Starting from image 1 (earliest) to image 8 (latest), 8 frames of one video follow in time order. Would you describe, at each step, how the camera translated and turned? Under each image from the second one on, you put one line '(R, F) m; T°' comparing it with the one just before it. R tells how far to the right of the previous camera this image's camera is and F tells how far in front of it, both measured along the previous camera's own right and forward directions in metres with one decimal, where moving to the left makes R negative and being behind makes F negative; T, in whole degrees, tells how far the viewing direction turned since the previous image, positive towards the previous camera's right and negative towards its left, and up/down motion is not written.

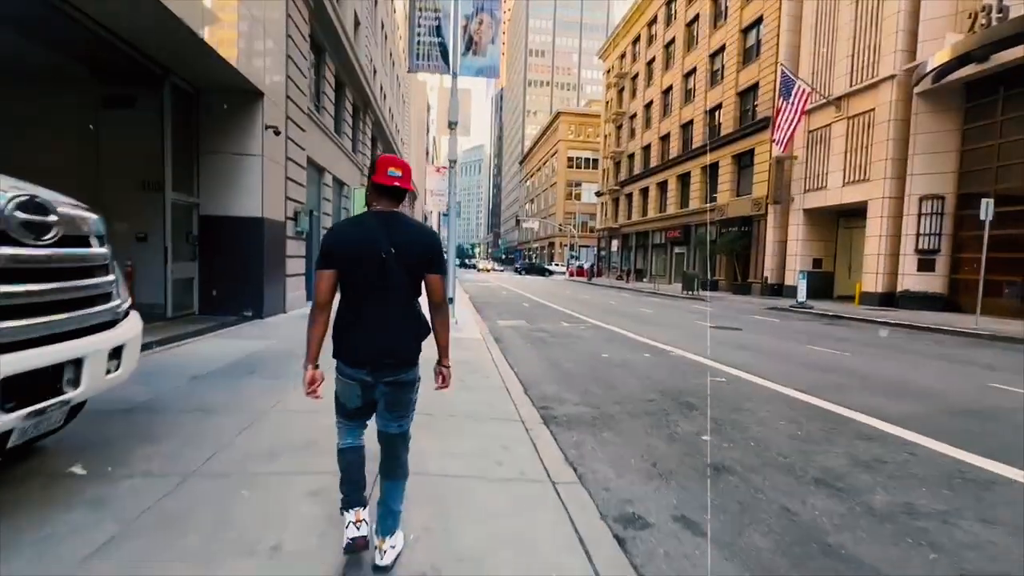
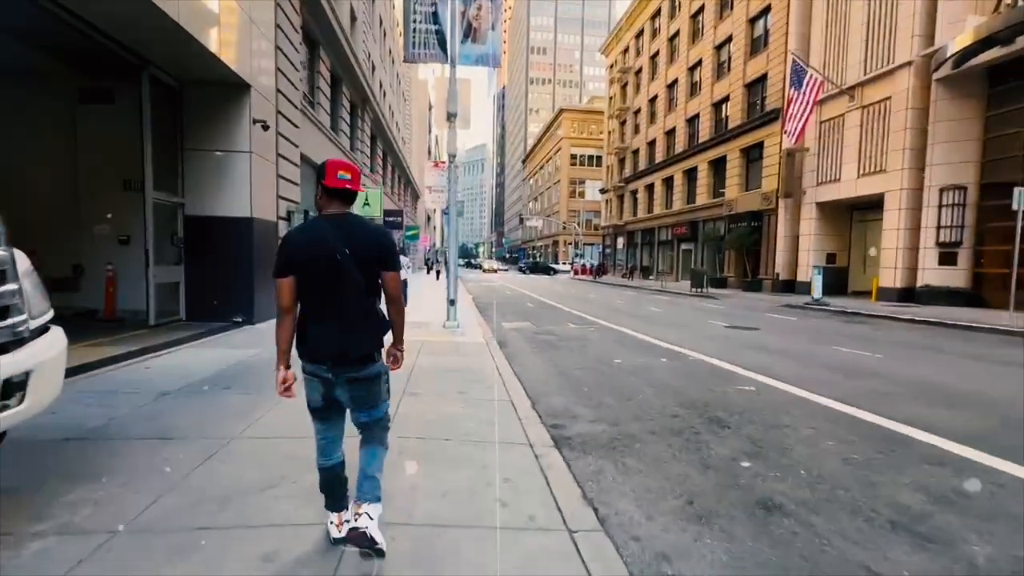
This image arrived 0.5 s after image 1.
(0.0, +0.8) m; -1°
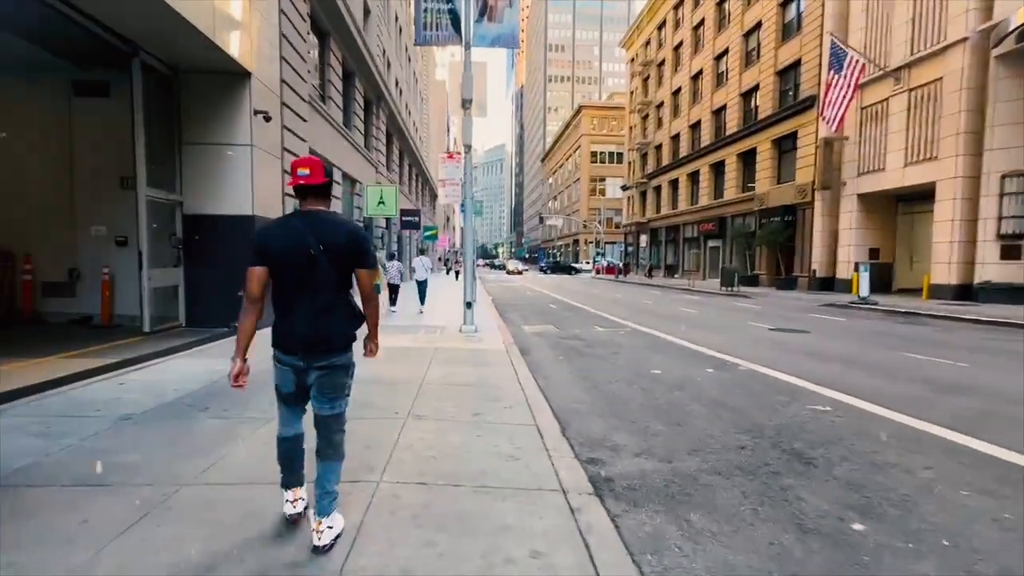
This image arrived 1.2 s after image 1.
(0.0, +1.1) m; -2°
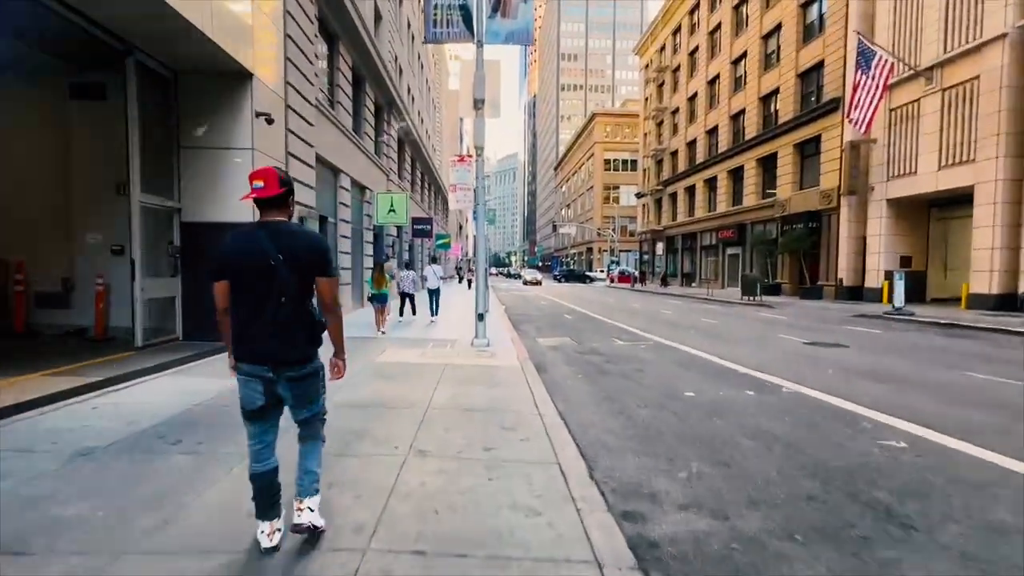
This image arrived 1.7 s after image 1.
(-0.1, +0.8) m; -2°
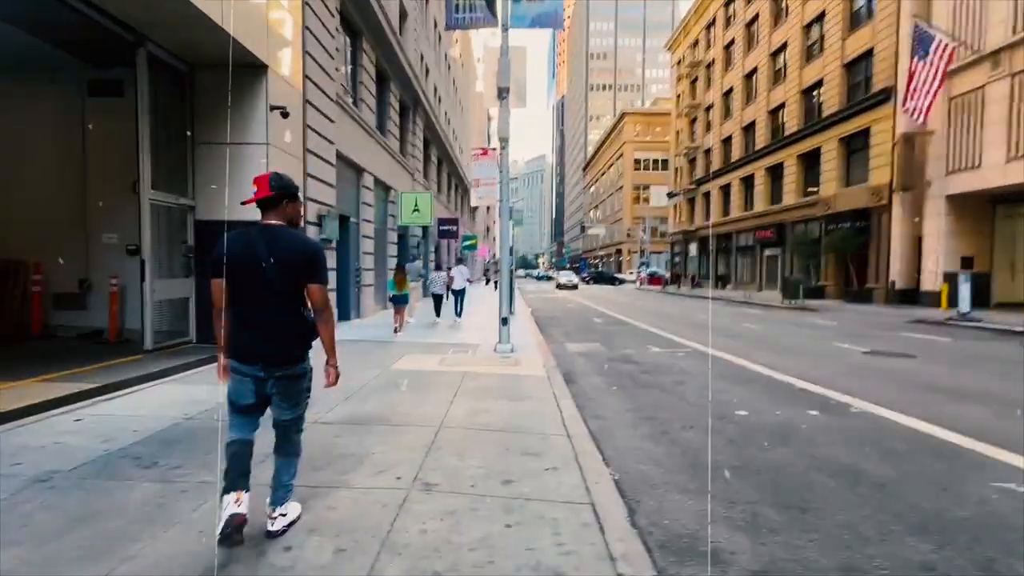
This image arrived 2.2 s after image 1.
(0.0, +0.8) m; -3°
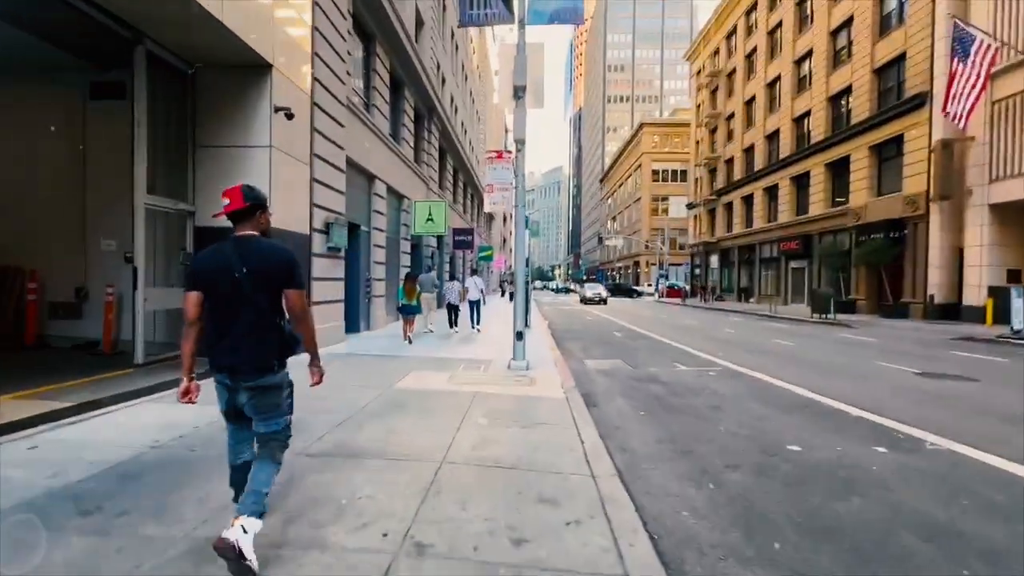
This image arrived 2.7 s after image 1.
(0.0, +0.8) m; -2°
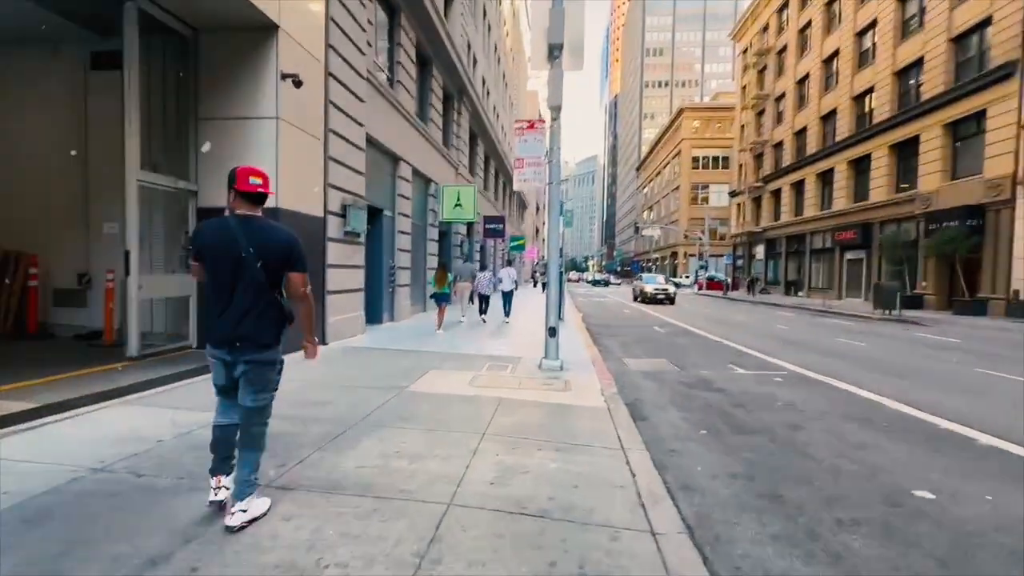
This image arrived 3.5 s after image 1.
(0.0, +1.2) m; -4°
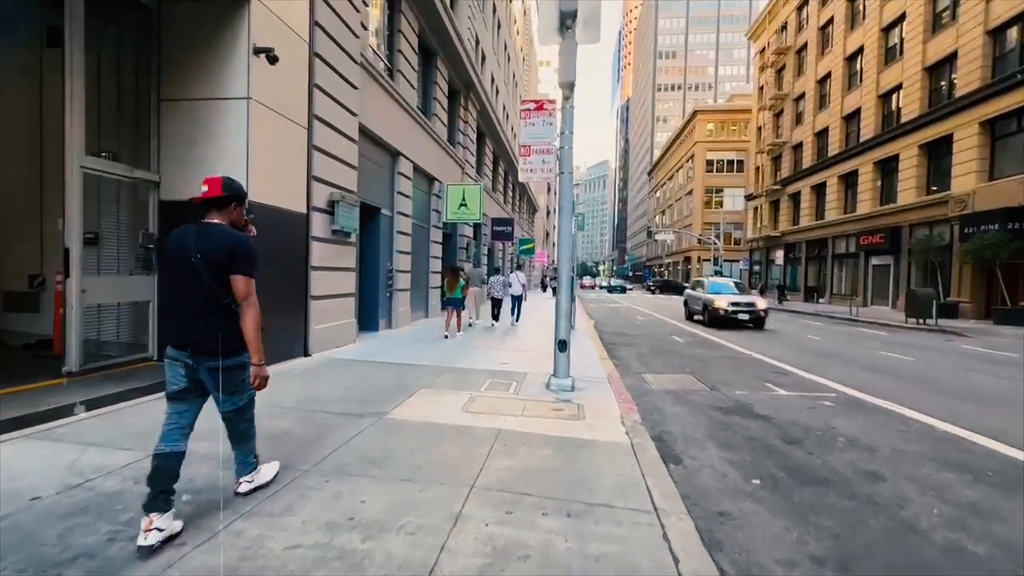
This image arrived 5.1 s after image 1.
(+0.1, +1.2) m; -1°
